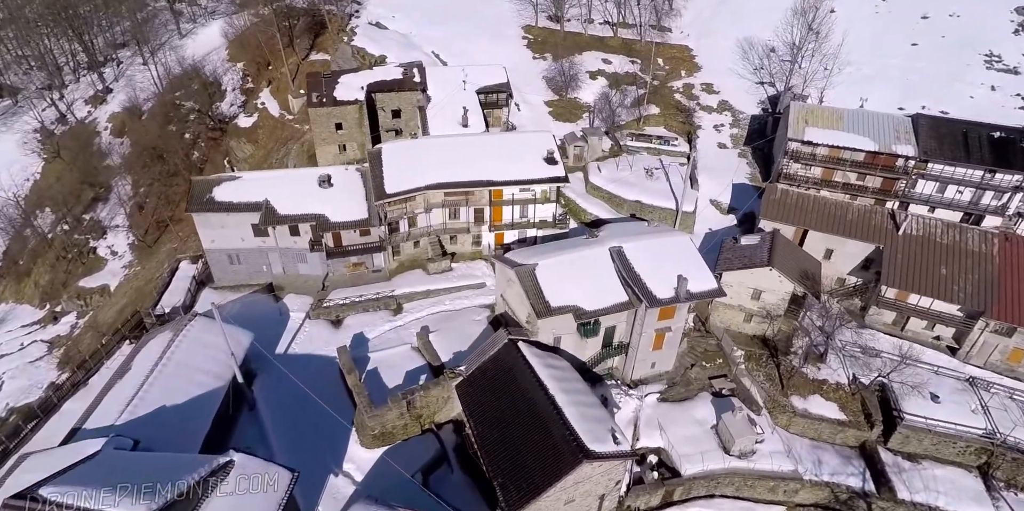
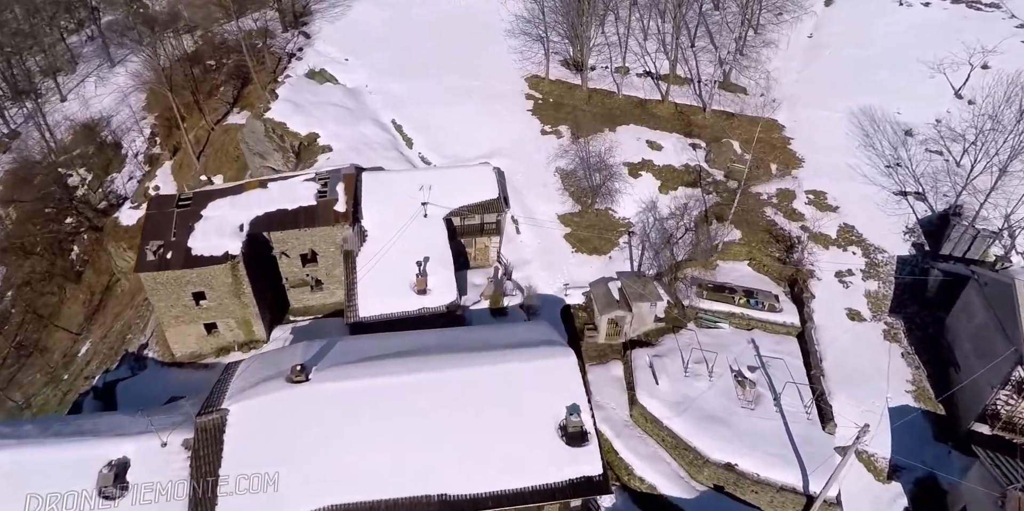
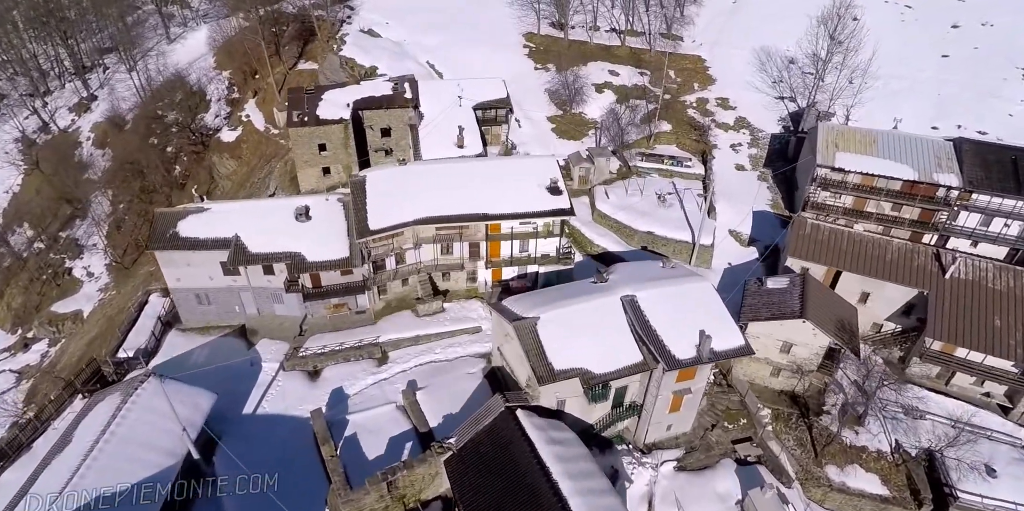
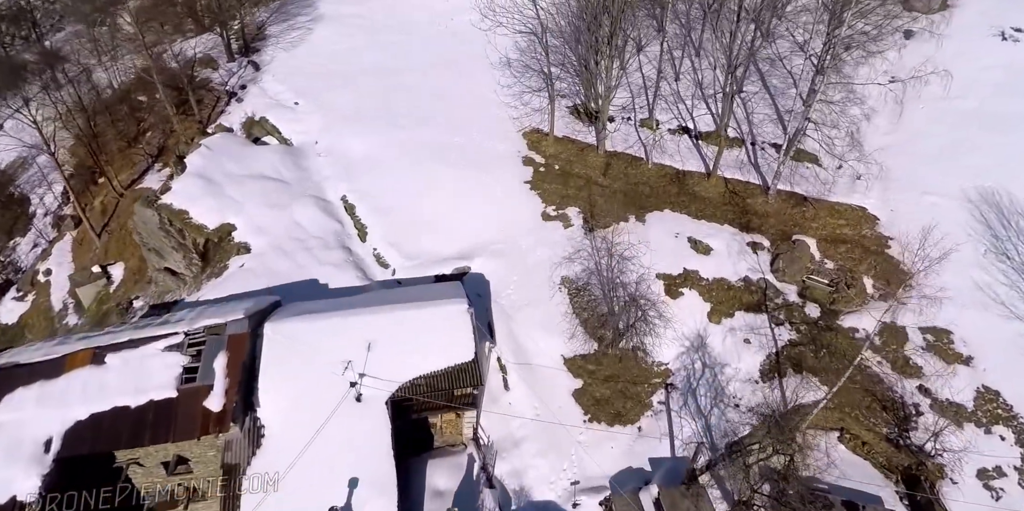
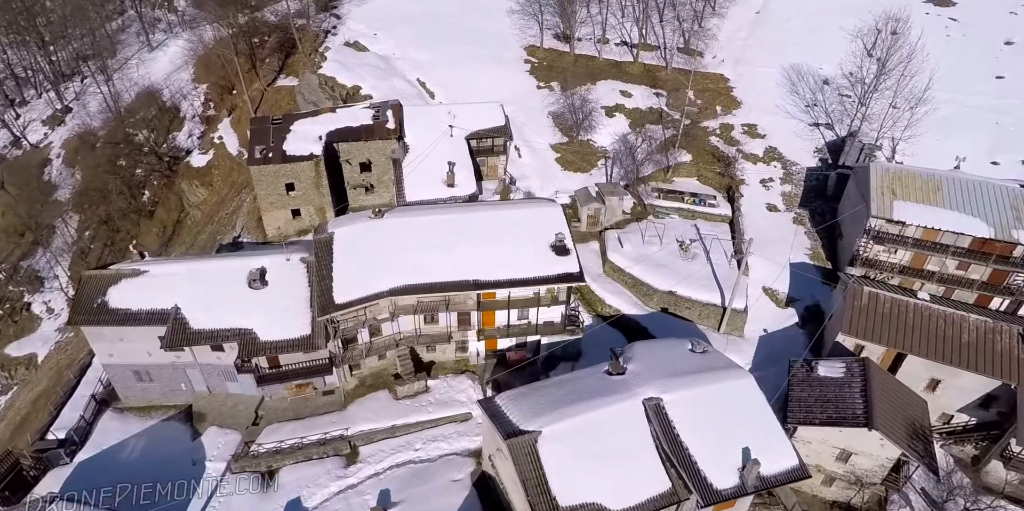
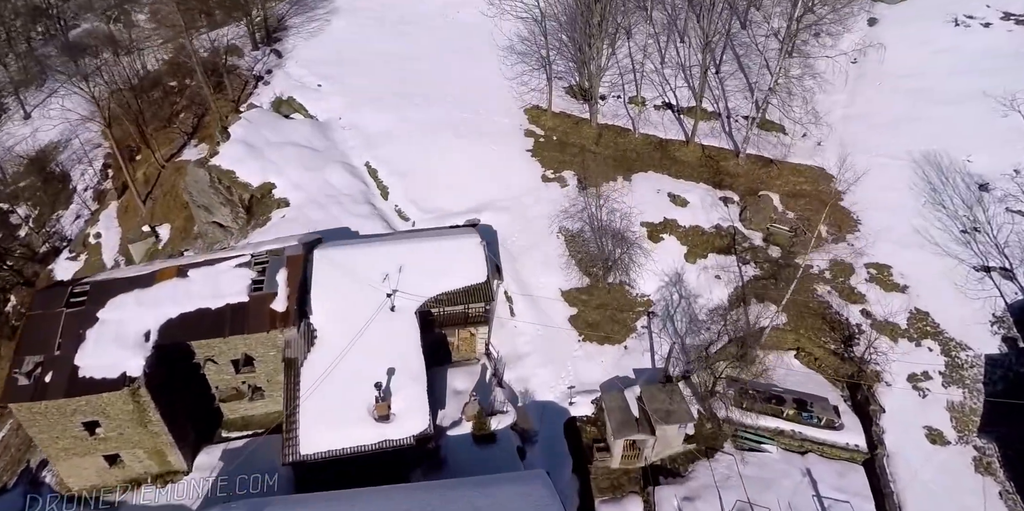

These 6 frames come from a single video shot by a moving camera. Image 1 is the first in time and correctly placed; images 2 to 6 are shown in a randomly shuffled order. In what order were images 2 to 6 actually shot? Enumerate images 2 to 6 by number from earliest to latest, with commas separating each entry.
3, 5, 2, 6, 4
